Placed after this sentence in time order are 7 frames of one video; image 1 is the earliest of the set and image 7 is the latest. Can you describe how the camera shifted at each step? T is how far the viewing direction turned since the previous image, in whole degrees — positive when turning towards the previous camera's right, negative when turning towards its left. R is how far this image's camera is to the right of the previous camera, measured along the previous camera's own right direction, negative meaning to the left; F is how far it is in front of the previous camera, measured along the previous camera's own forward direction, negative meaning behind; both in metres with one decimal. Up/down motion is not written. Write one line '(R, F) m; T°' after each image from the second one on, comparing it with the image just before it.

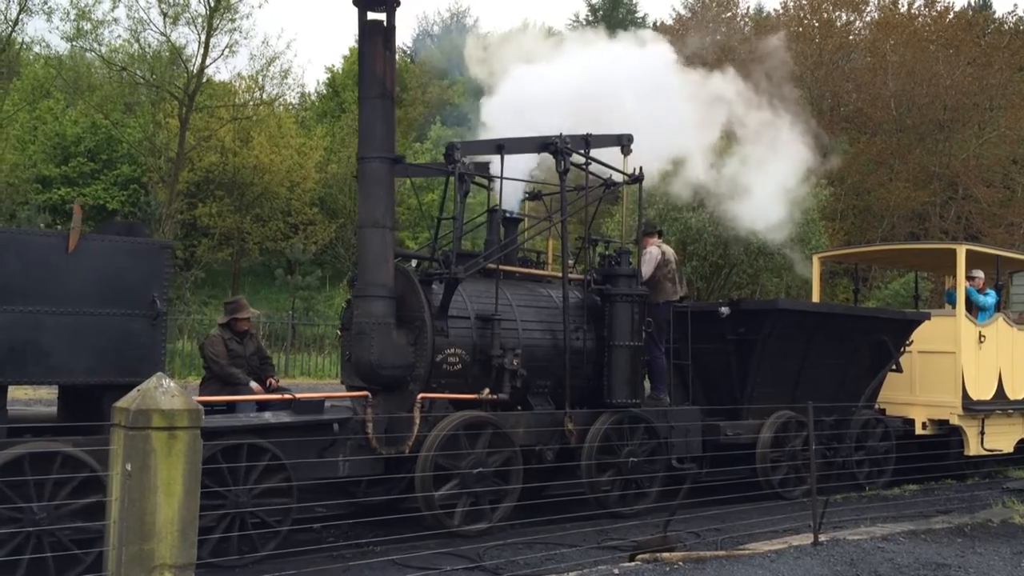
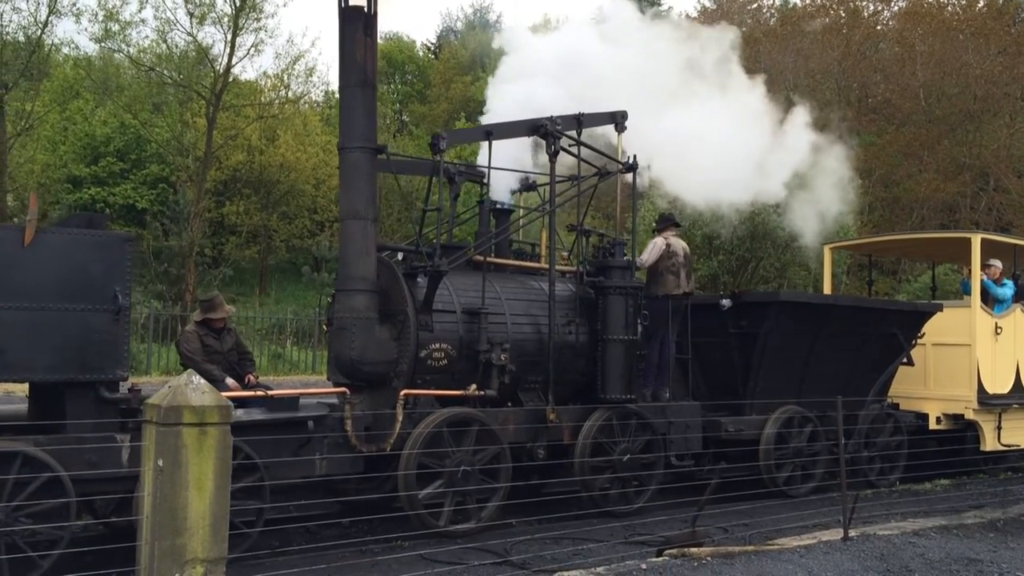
(+0.3, +0.2) m; -1°
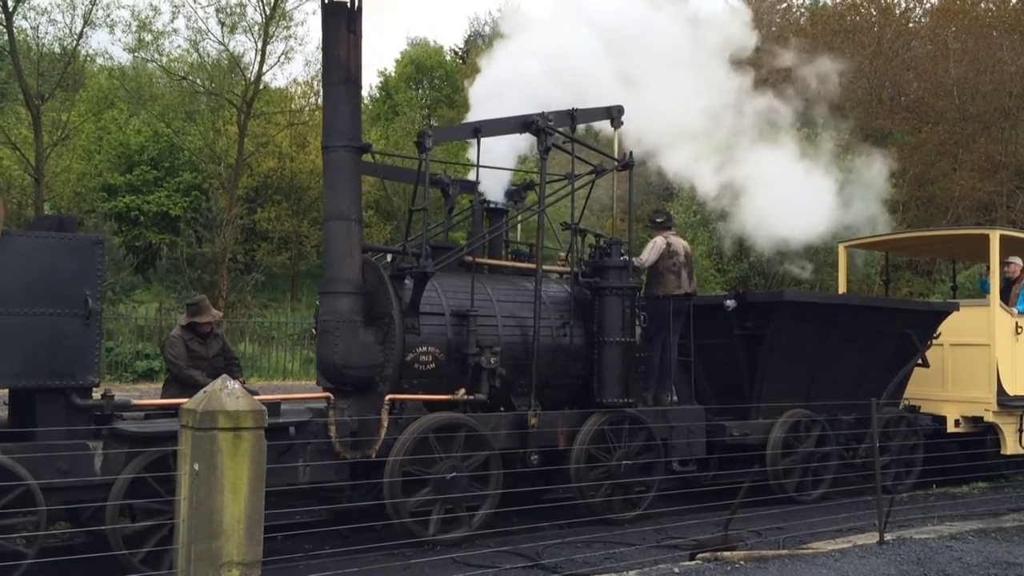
(+0.3, +0.2) m; -2°
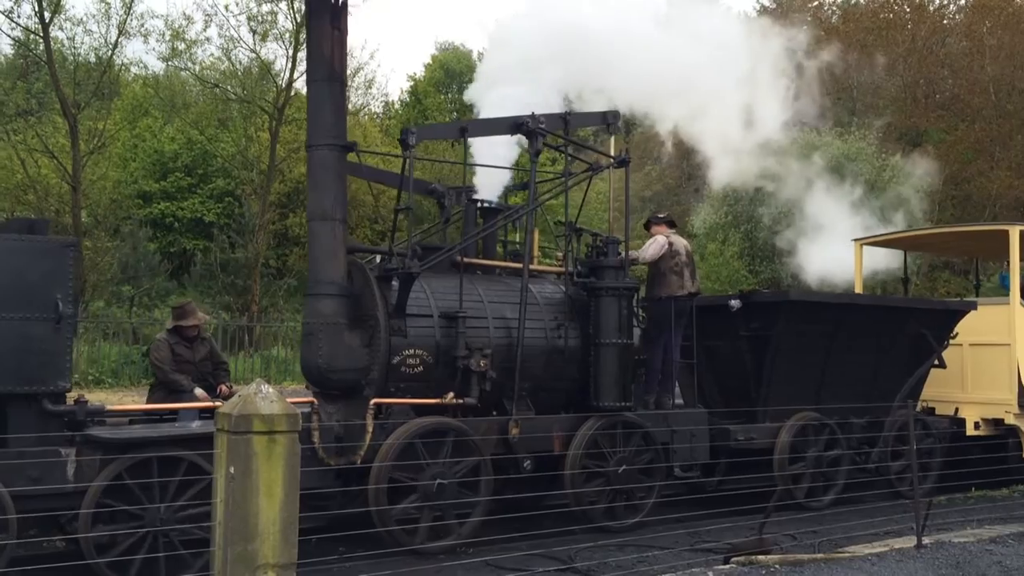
(+0.3, +0.2) m; -2°
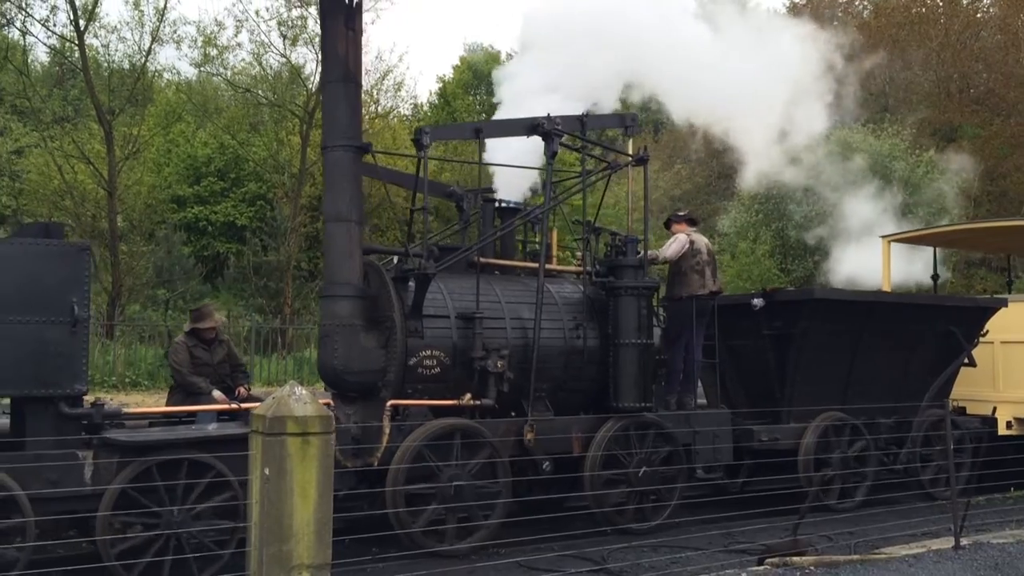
(+0.1, +0.1) m; -2°
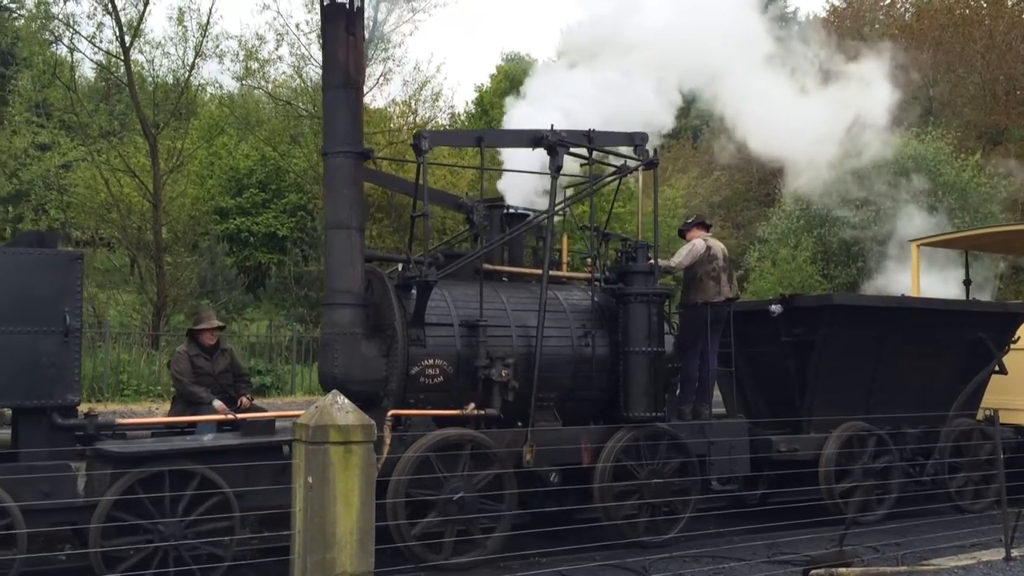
(+0.2, +0.2) m; -2°
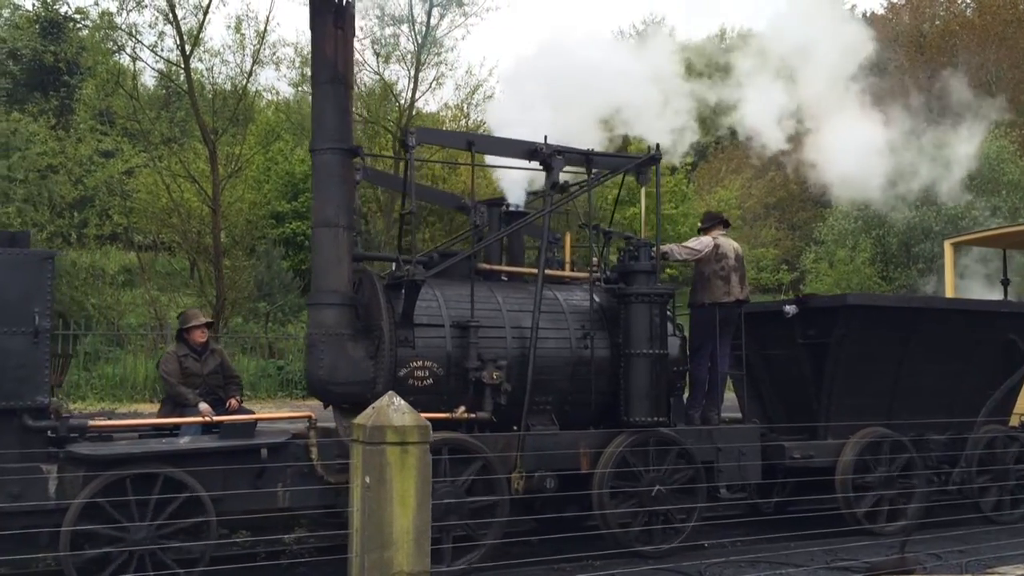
(+0.4, +0.2) m; -3°
